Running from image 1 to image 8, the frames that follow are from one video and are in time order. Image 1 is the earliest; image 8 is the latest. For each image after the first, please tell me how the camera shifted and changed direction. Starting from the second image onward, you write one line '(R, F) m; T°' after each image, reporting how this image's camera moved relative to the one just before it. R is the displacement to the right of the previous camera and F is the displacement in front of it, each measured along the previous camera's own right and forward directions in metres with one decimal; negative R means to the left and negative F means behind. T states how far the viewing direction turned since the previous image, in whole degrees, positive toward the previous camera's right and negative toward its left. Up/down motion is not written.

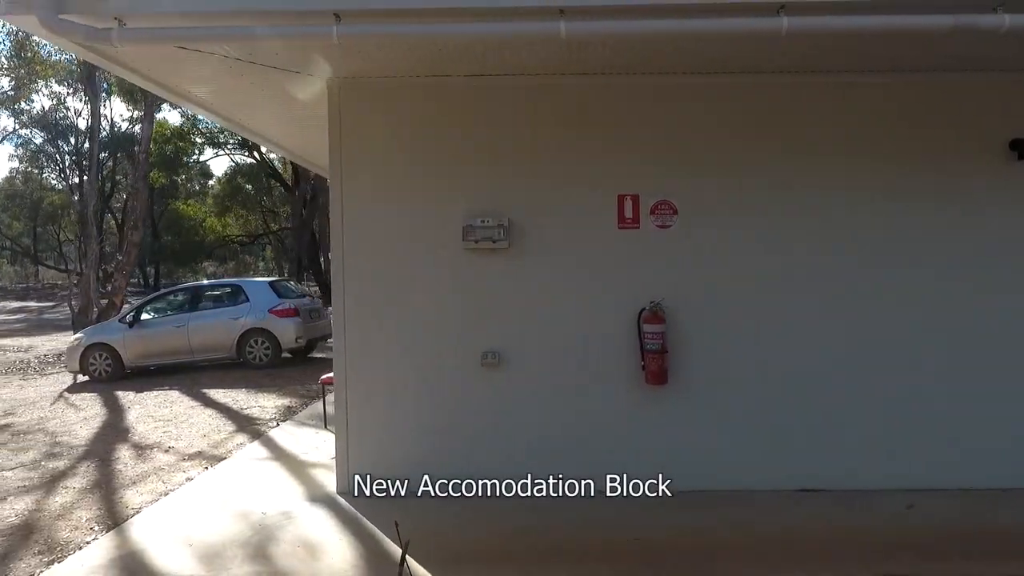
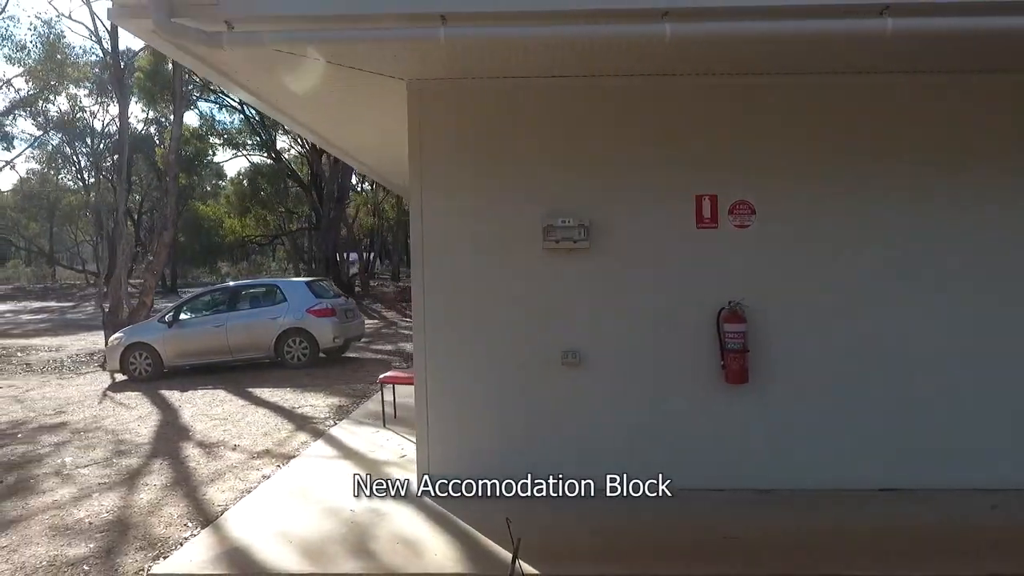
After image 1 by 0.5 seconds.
(-0.6, 0.0) m; -1°
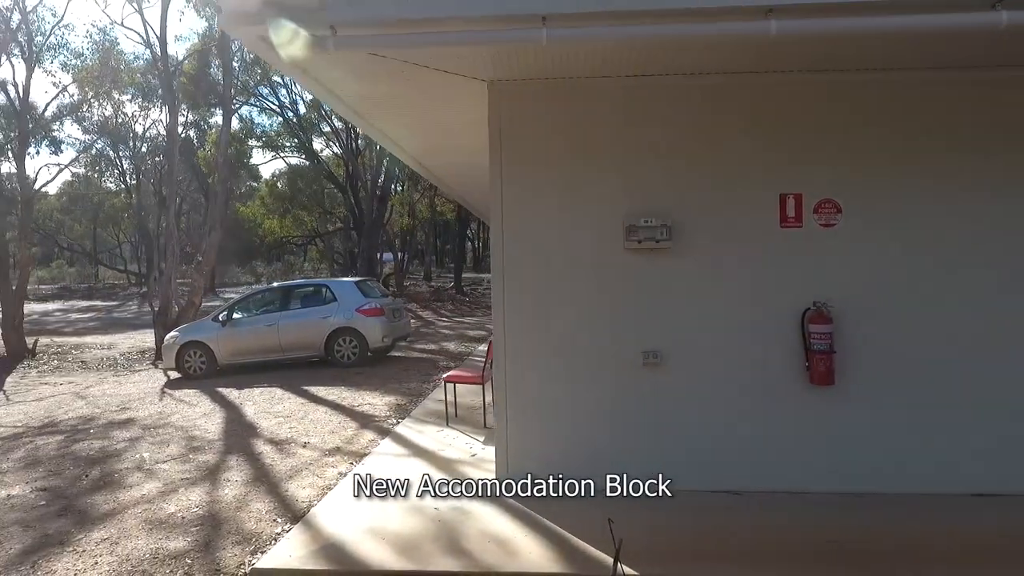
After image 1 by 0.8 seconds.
(-0.4, 0.0) m; -2°
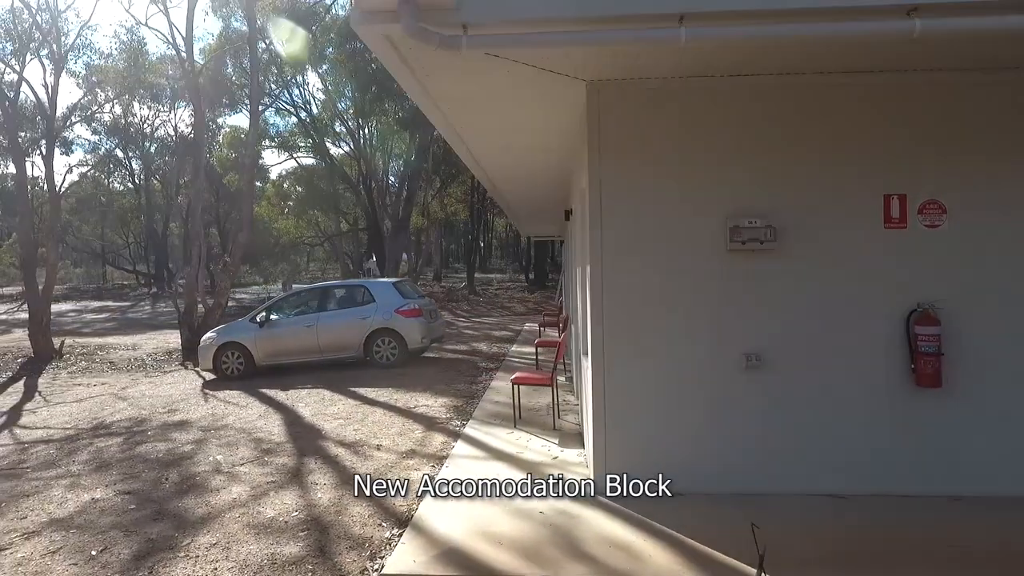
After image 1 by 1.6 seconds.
(-0.8, 0.0) m; 0°
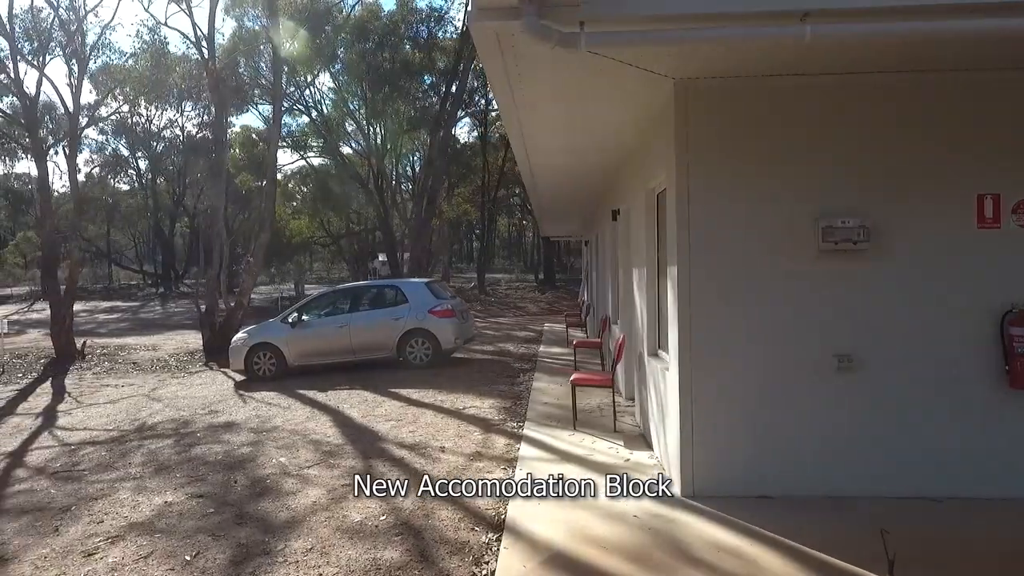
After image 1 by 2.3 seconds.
(-0.7, +0.1) m; 0°
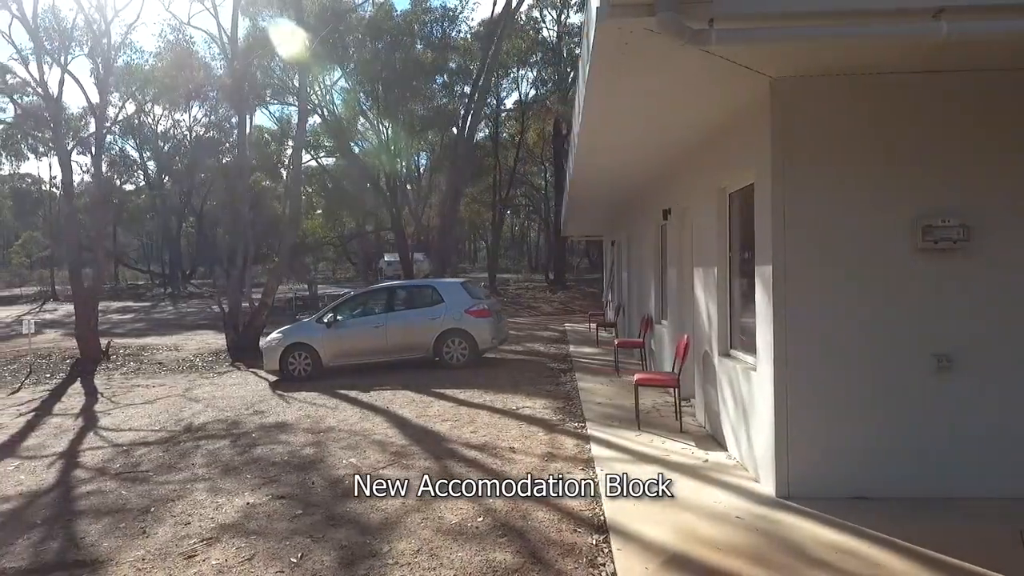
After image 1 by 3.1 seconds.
(-0.7, 0.0) m; 0°
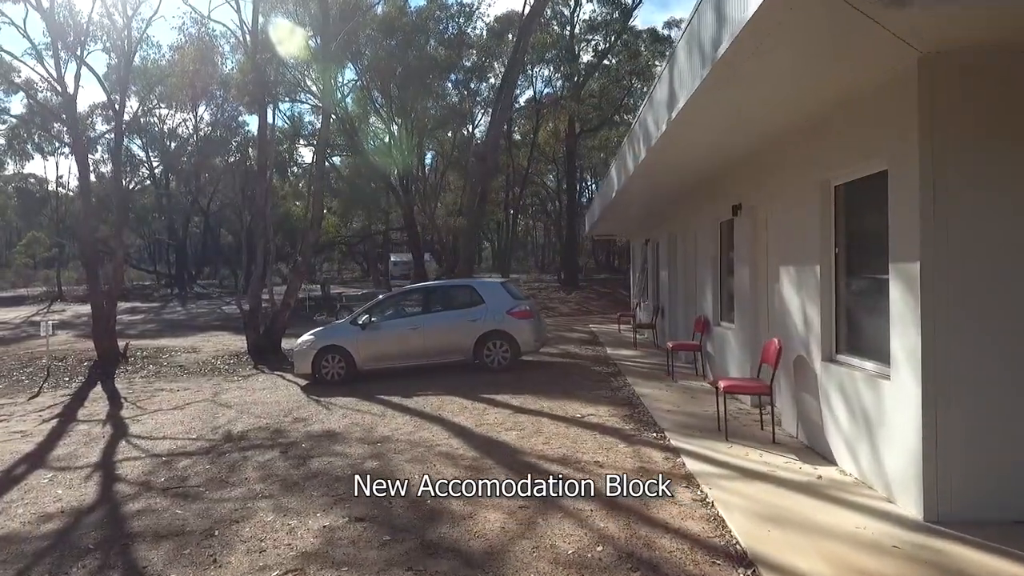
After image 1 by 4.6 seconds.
(-0.8, +0.5) m; 0°
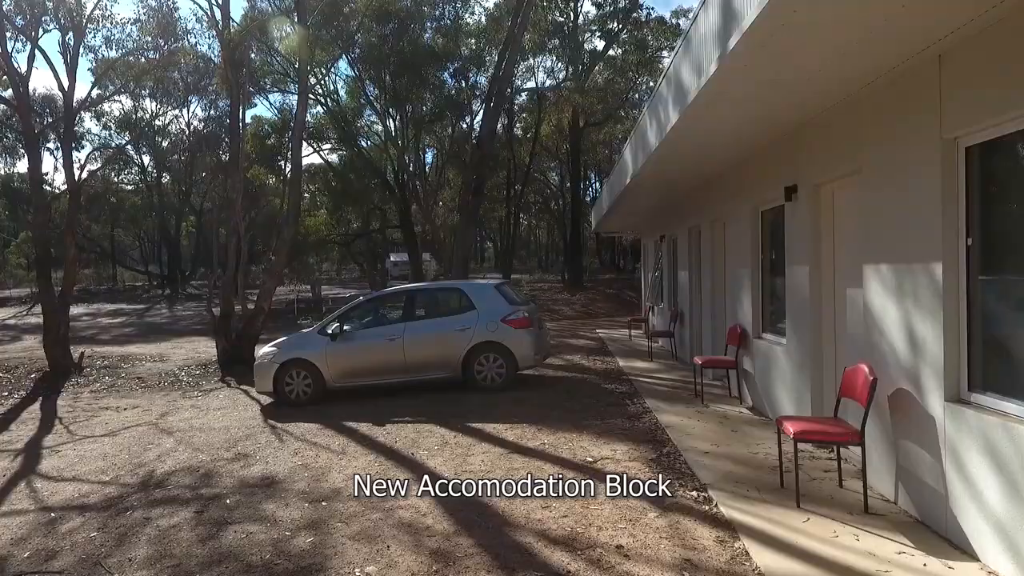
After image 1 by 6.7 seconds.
(+0.1, +1.9) m; 0°
